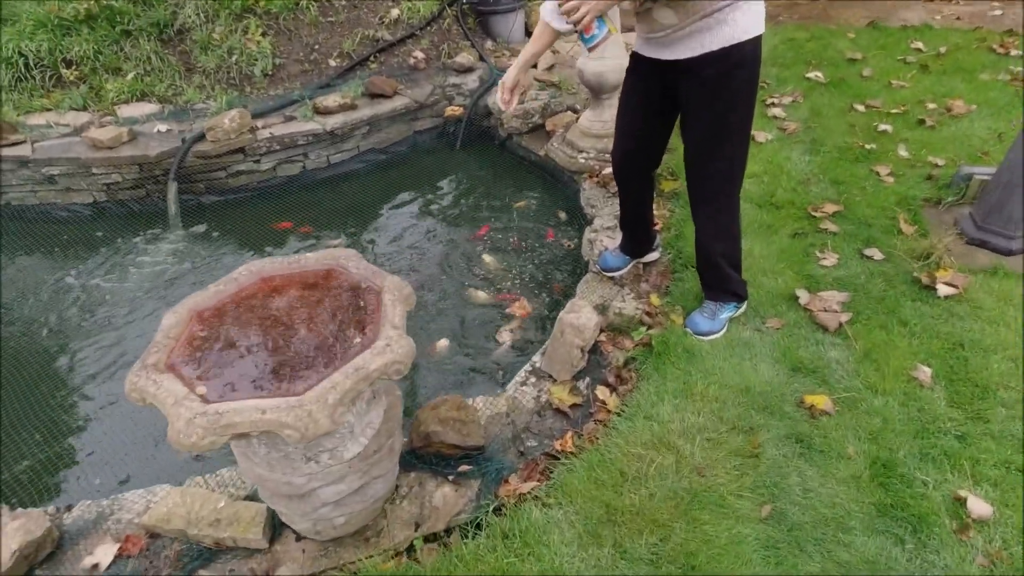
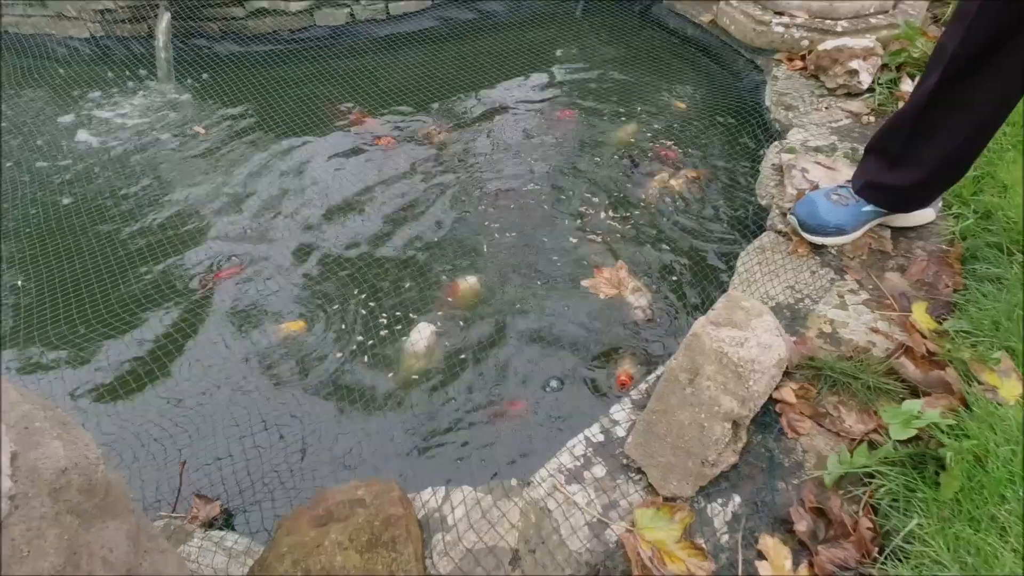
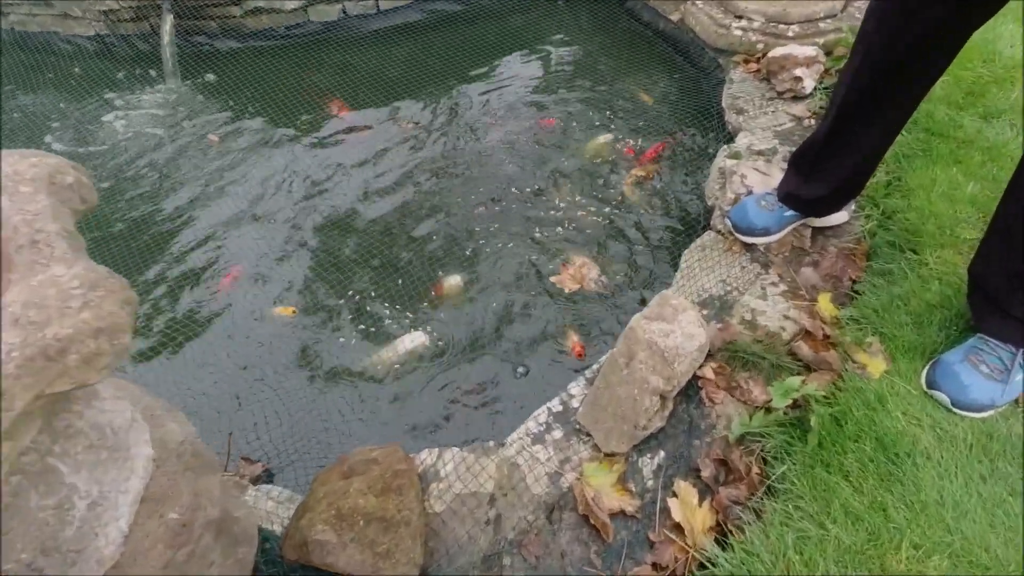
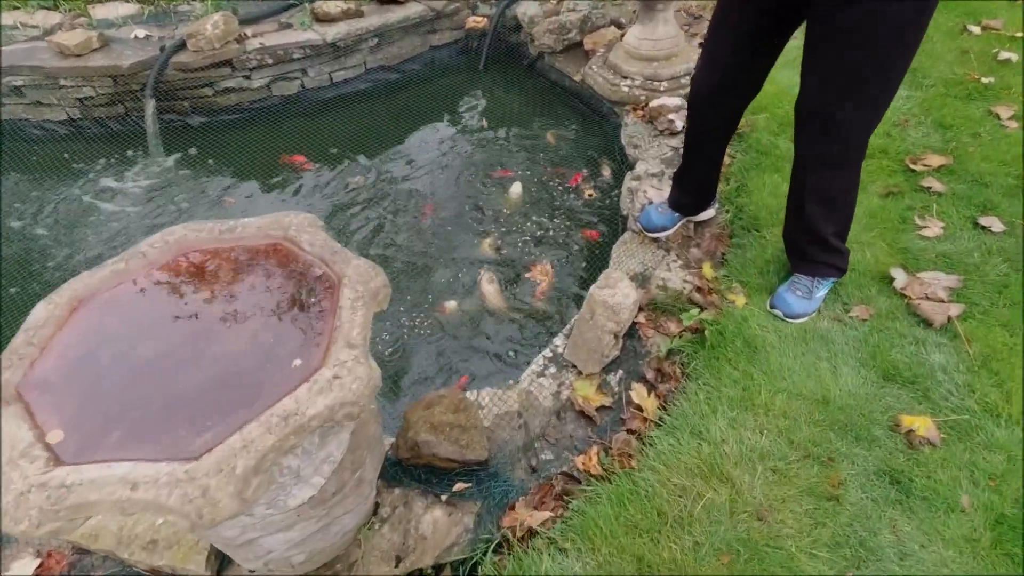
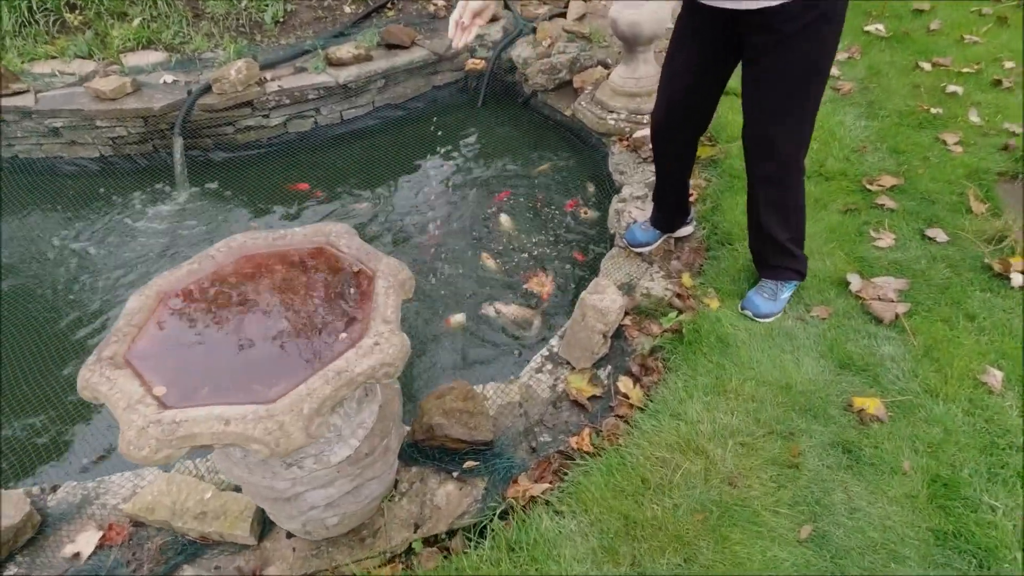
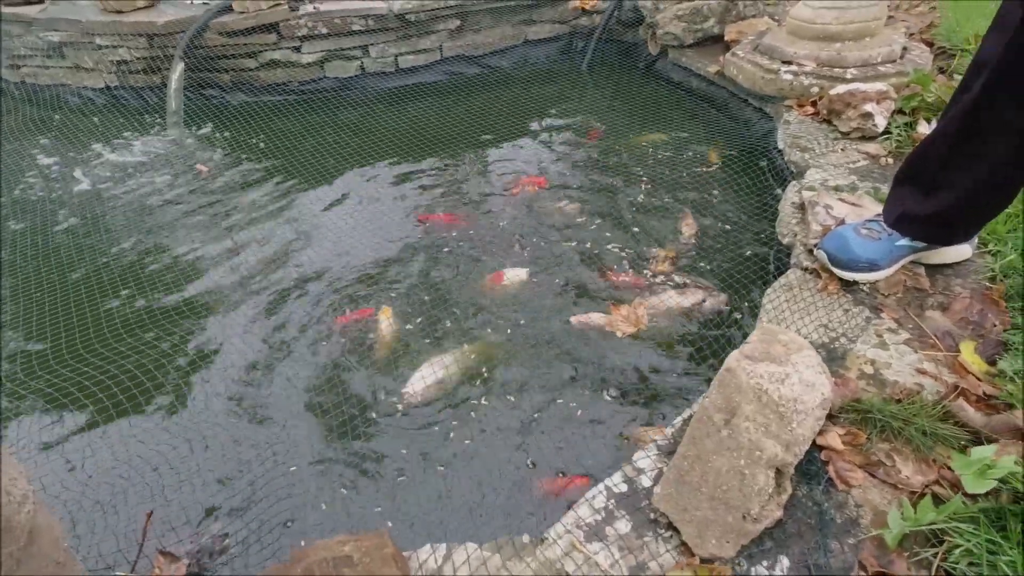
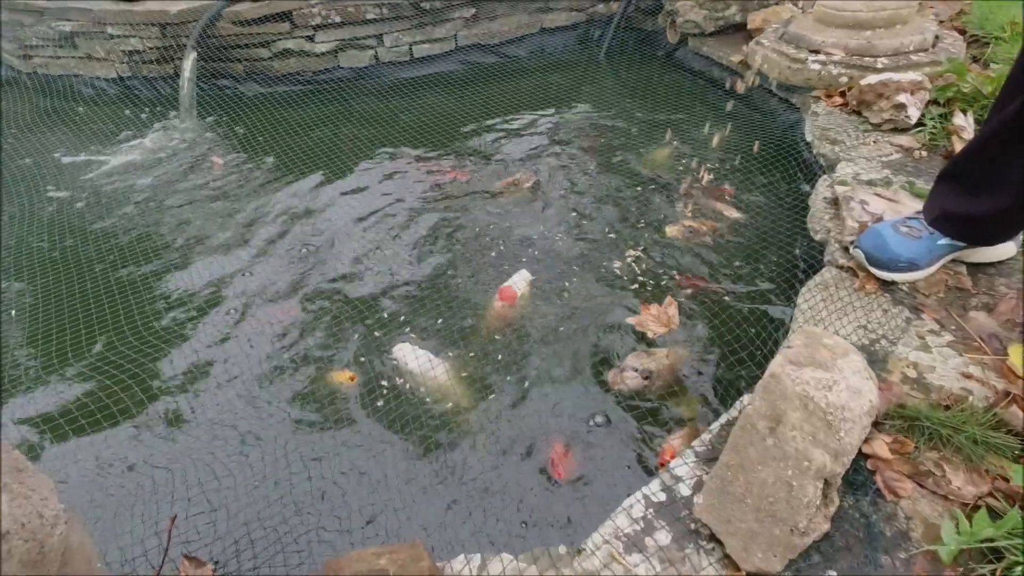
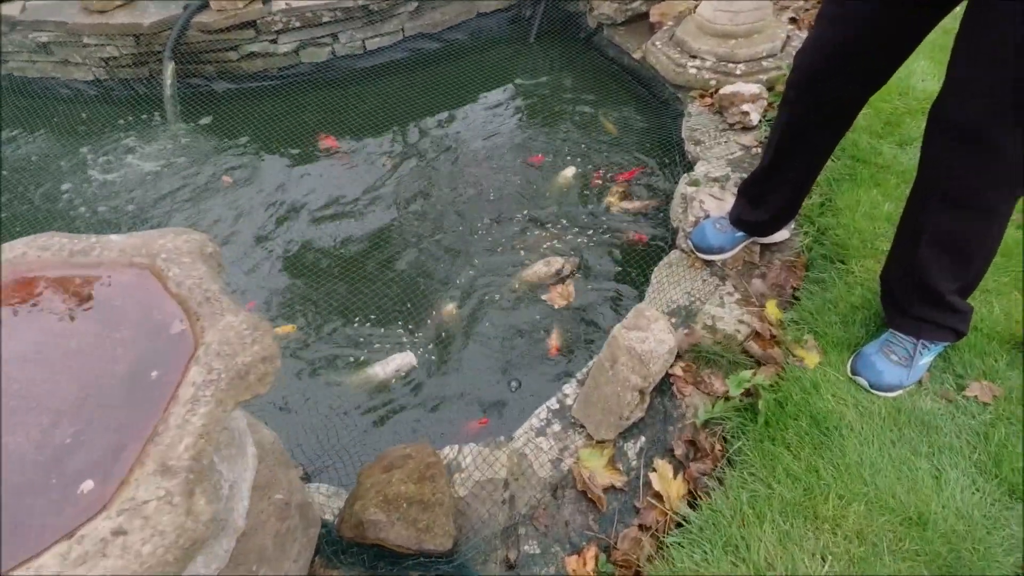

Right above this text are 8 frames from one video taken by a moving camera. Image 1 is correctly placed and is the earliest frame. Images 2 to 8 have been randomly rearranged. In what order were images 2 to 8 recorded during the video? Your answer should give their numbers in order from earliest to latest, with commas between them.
5, 4, 8, 3, 2, 7, 6
